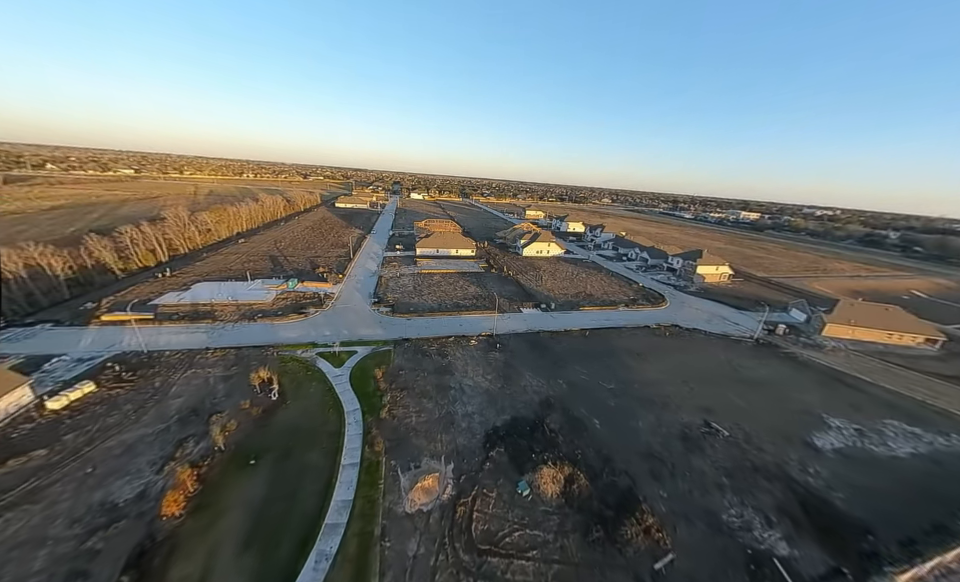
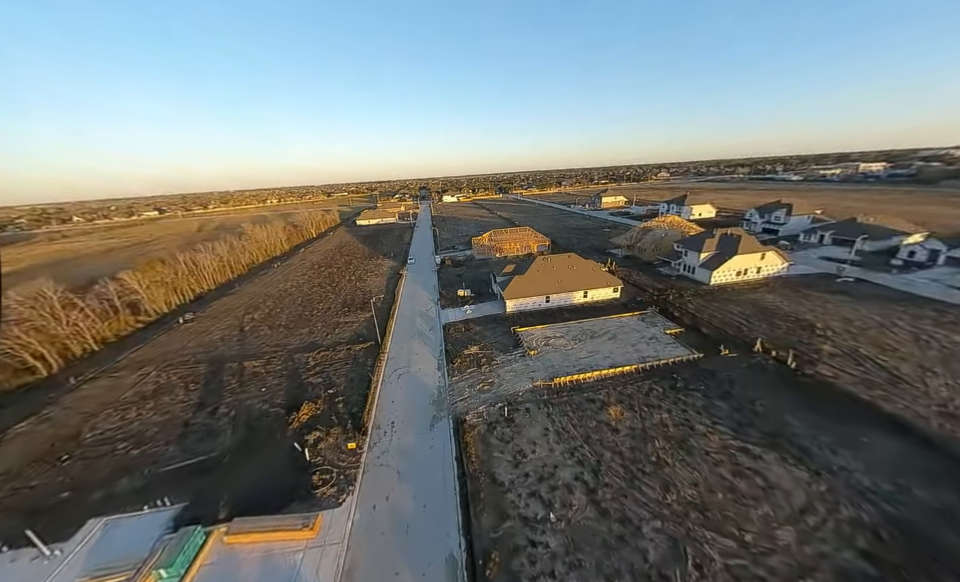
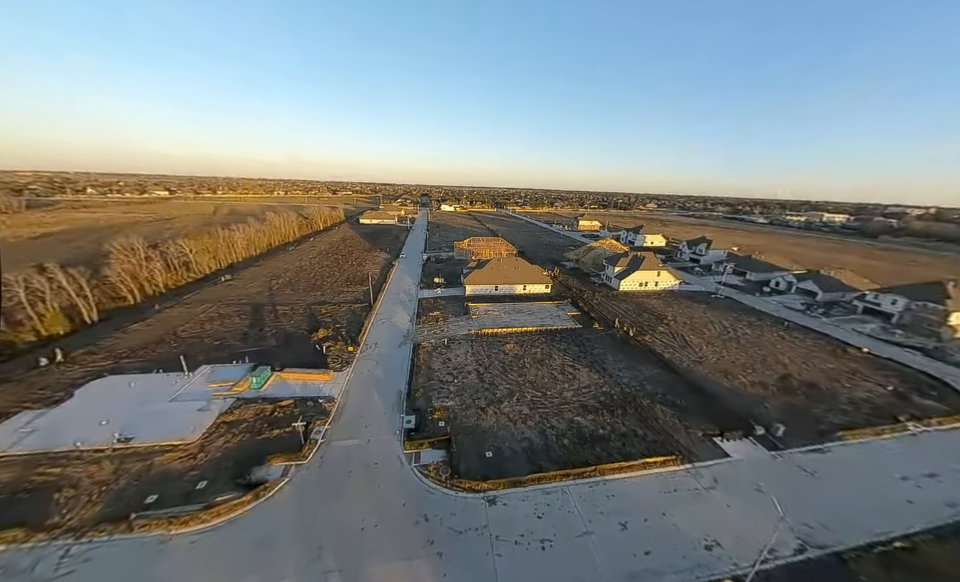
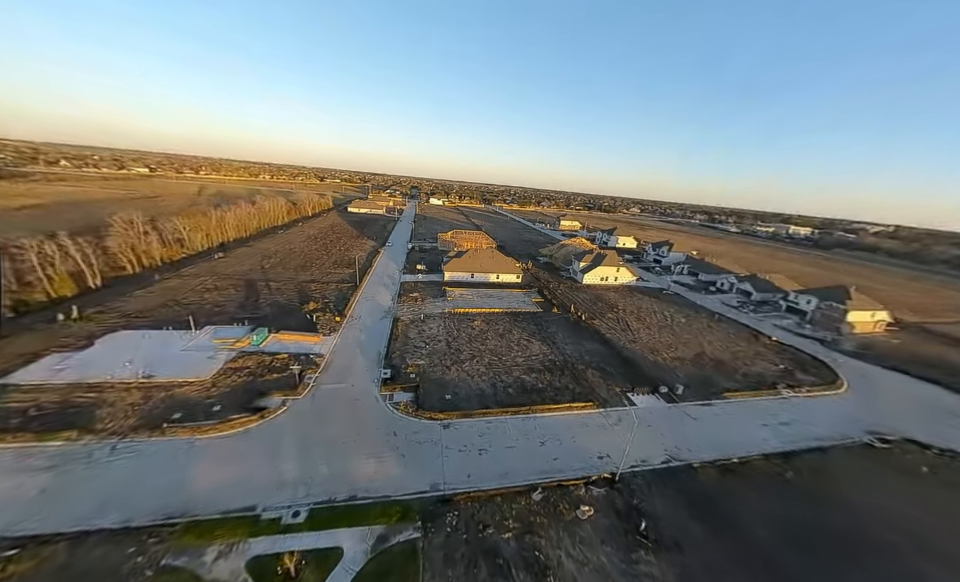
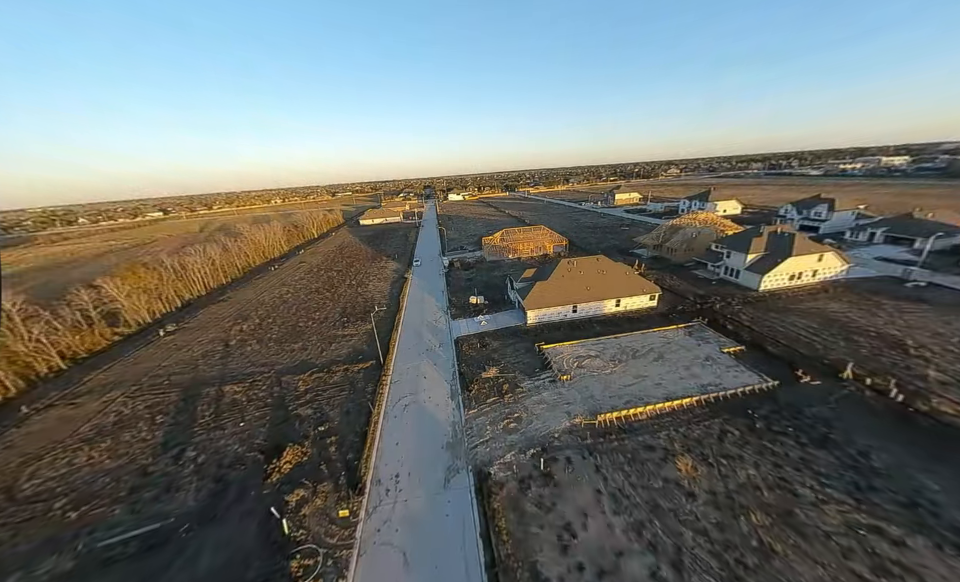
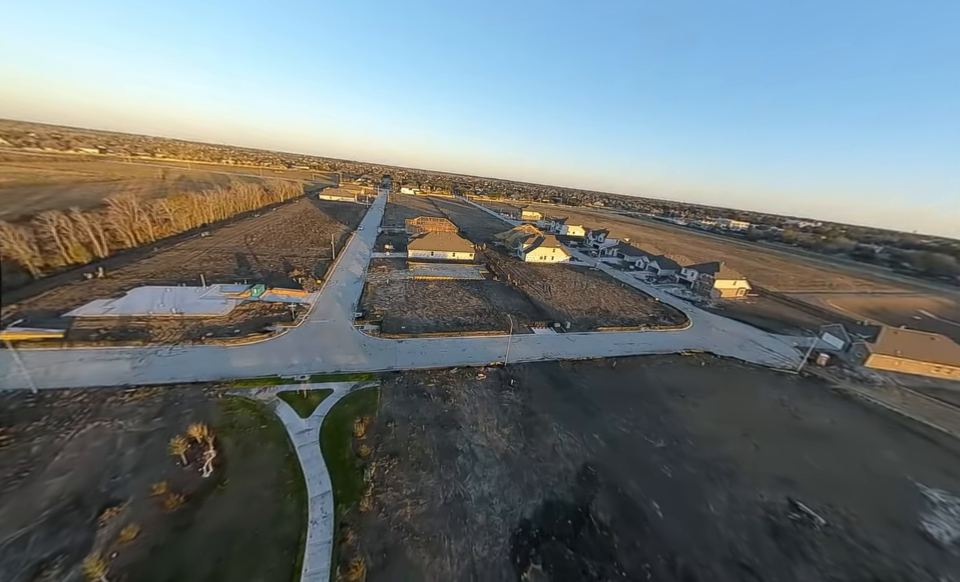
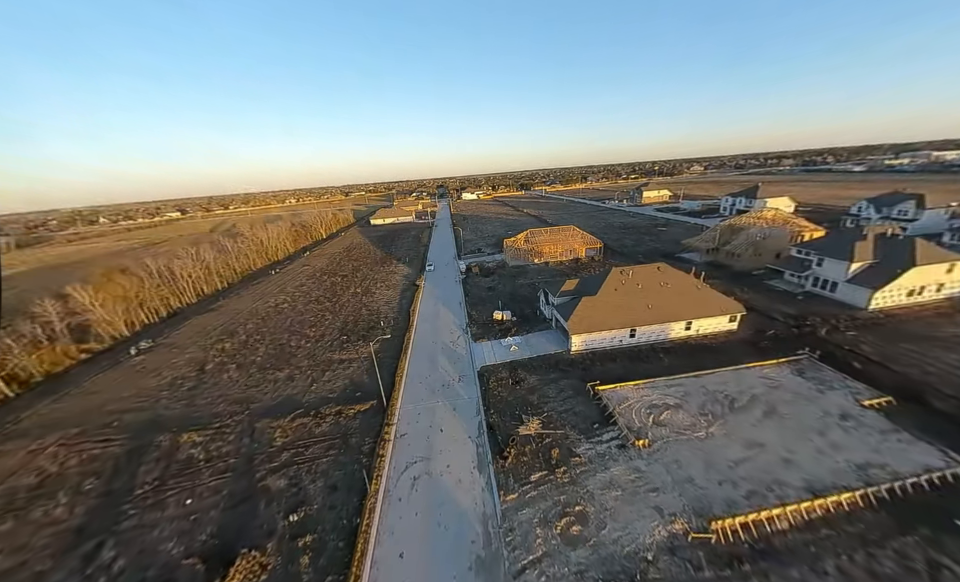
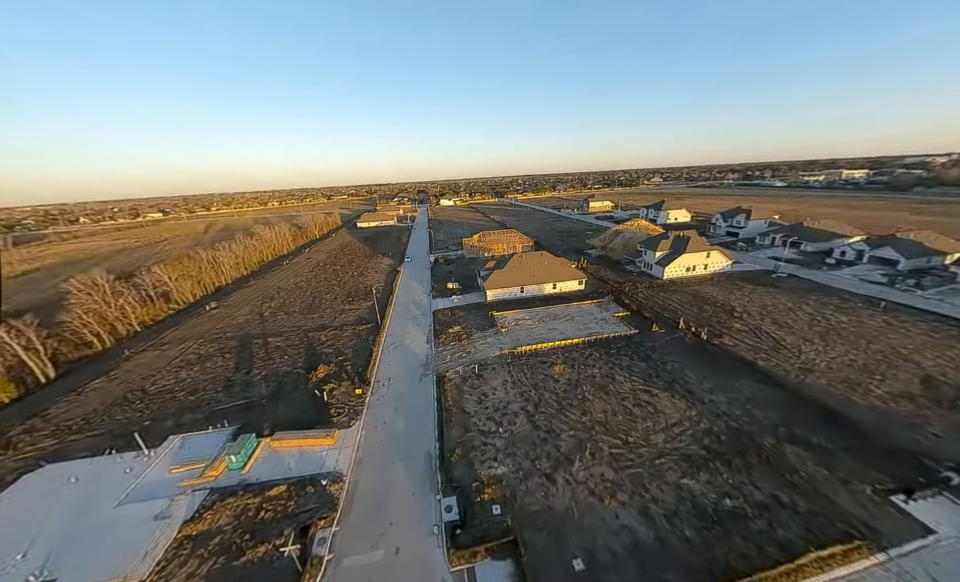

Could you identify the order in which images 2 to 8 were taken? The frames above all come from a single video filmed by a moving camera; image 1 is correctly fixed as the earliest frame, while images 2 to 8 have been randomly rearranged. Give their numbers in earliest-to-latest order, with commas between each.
6, 4, 3, 8, 2, 5, 7
